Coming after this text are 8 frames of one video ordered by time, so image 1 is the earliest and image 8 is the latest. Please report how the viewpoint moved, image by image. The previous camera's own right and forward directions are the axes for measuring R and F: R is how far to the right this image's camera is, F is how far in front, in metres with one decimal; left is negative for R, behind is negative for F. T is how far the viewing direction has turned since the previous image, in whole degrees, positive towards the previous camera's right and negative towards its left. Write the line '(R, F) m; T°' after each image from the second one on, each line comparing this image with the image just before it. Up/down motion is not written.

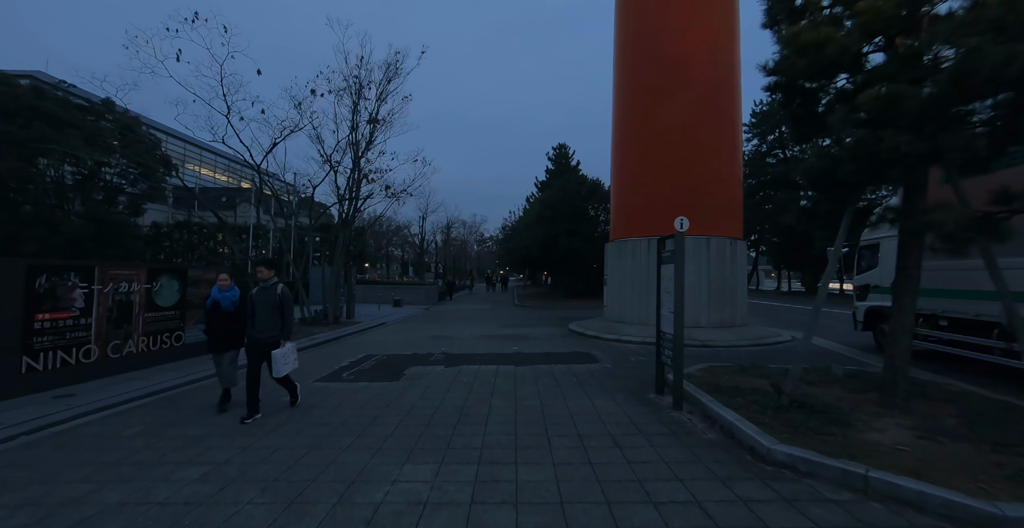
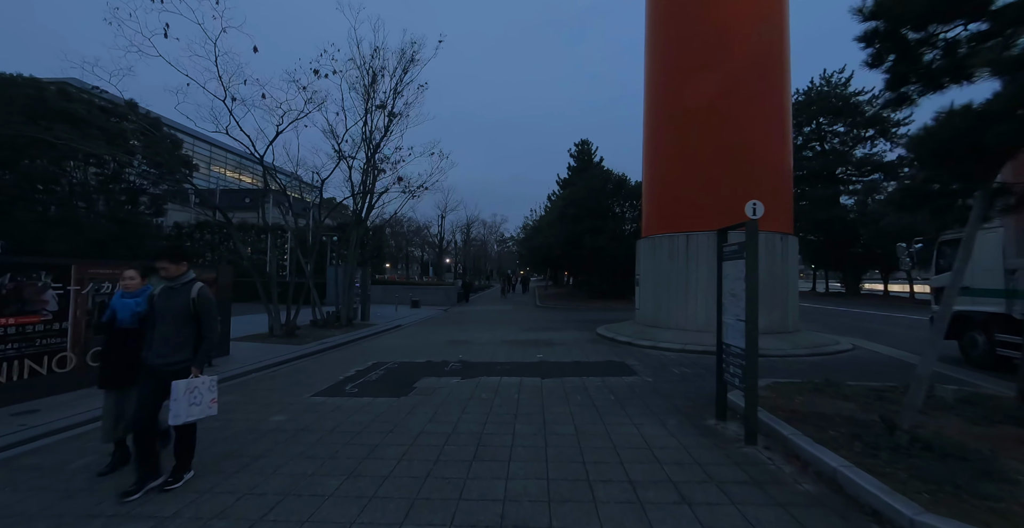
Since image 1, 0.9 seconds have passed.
(-0.1, +1.2) m; -3°
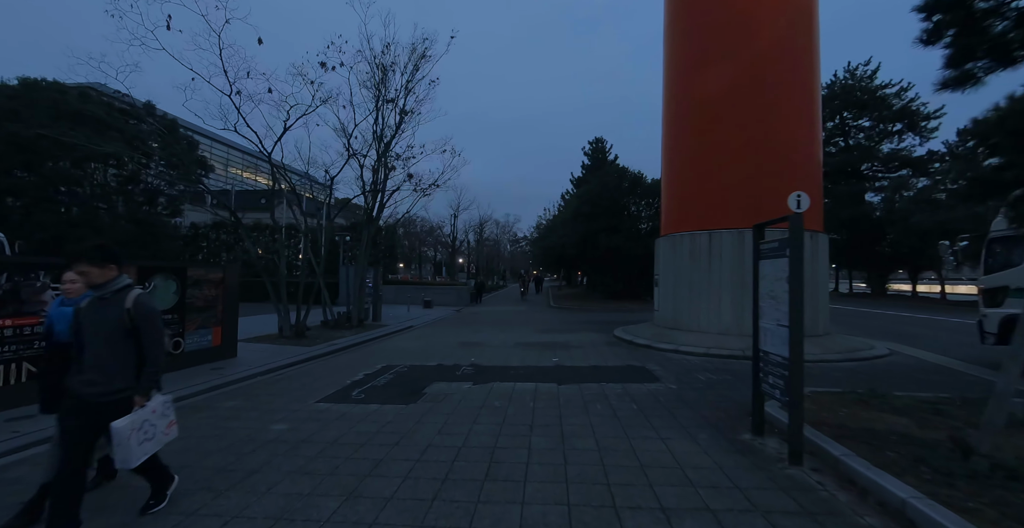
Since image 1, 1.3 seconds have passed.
(0.0, +0.4) m; -2°
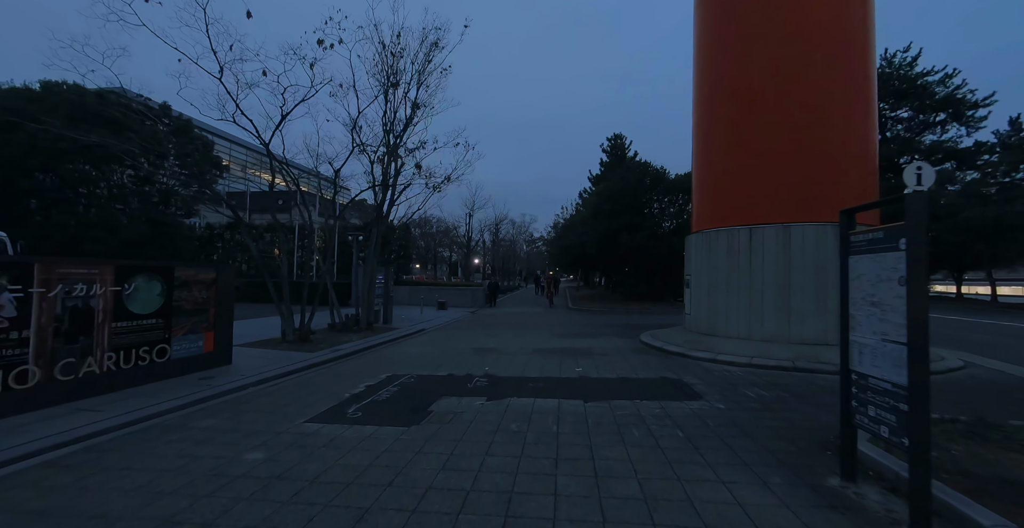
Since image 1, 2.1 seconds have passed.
(-0.1, +1.0) m; -2°
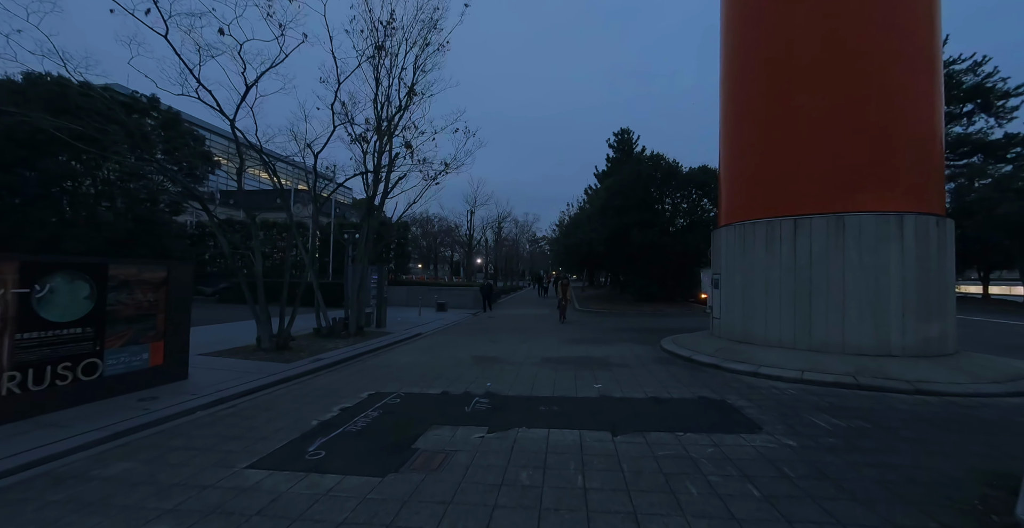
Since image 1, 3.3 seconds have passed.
(-0.1, +1.5) m; 0°
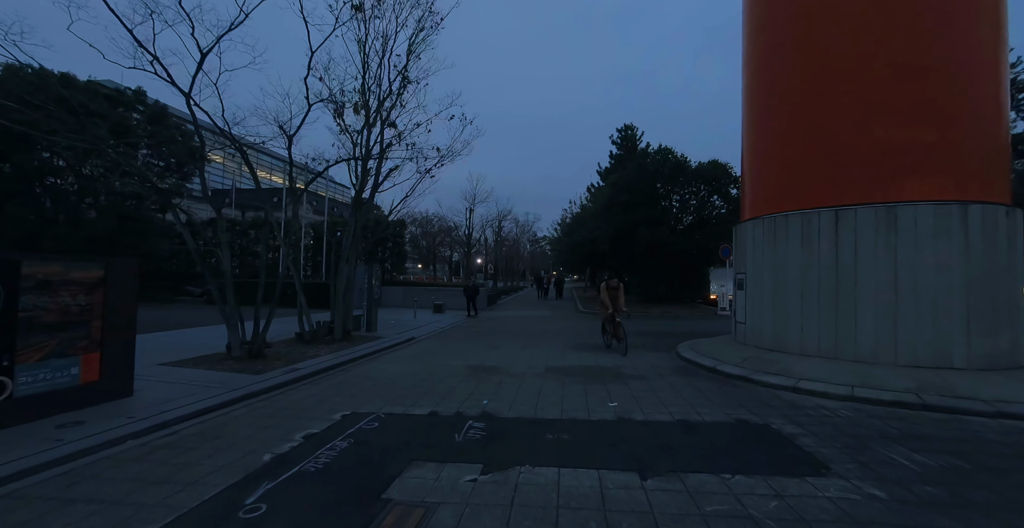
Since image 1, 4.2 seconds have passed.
(0.0, +1.2) m; 0°
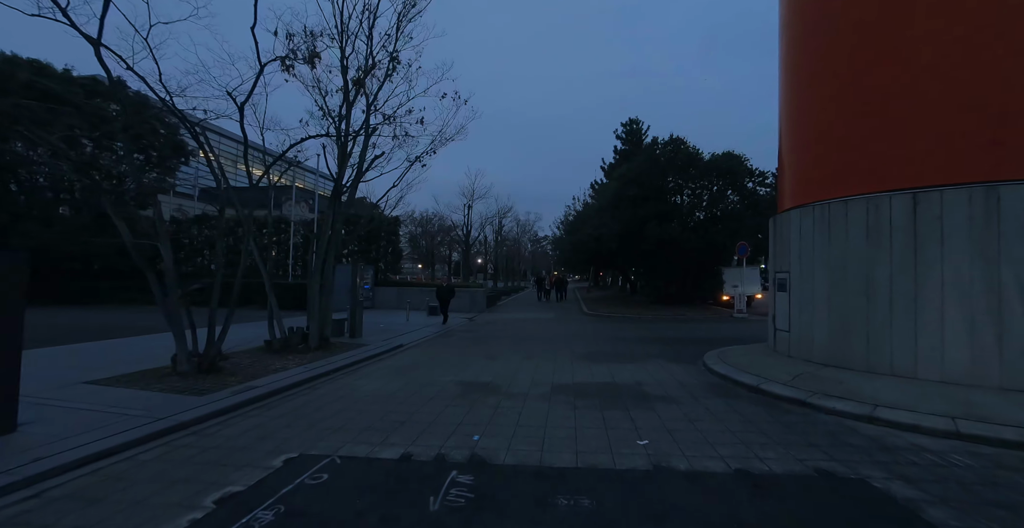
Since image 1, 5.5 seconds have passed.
(0.0, +1.6) m; 0°
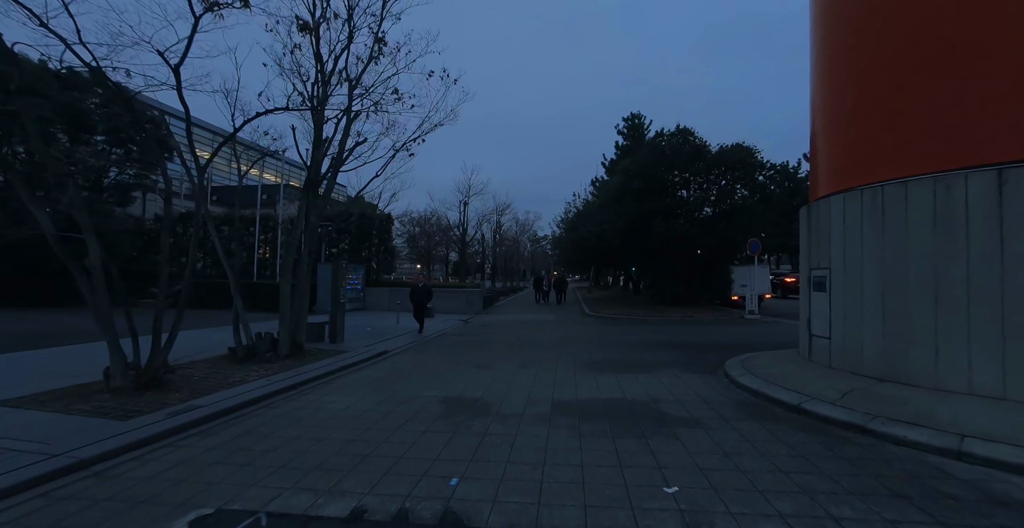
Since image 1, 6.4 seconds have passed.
(+0.1, +1.2) m; 0°
